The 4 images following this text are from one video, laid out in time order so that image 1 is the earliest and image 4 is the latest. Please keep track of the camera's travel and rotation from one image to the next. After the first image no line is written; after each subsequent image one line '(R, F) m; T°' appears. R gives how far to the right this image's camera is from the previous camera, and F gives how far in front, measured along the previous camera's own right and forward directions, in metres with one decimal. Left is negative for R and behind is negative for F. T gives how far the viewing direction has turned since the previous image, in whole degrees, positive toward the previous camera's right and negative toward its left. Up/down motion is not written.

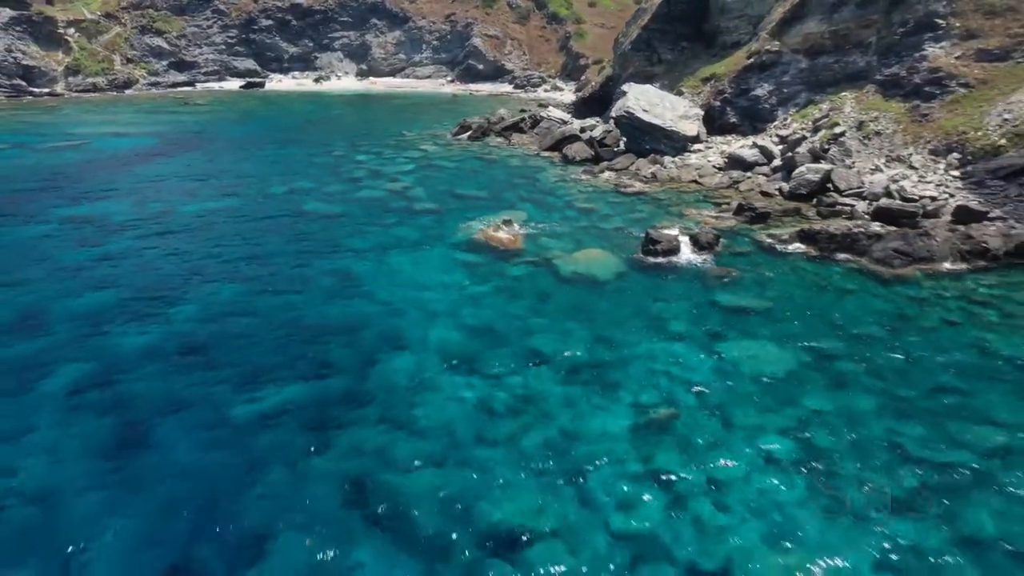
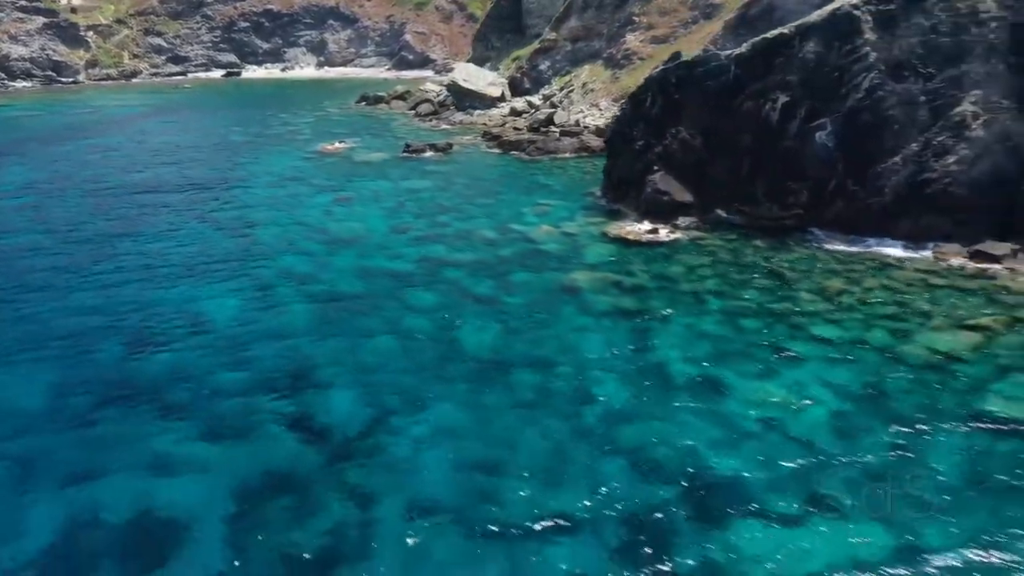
(+8.6, -15.5) m; -1°
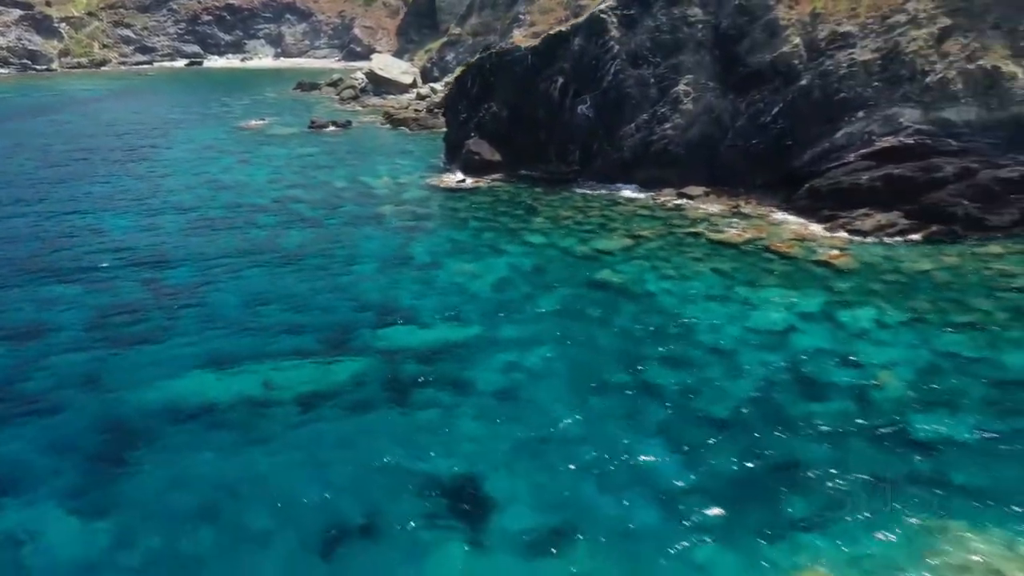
(+5.5, -7.3) m; +1°
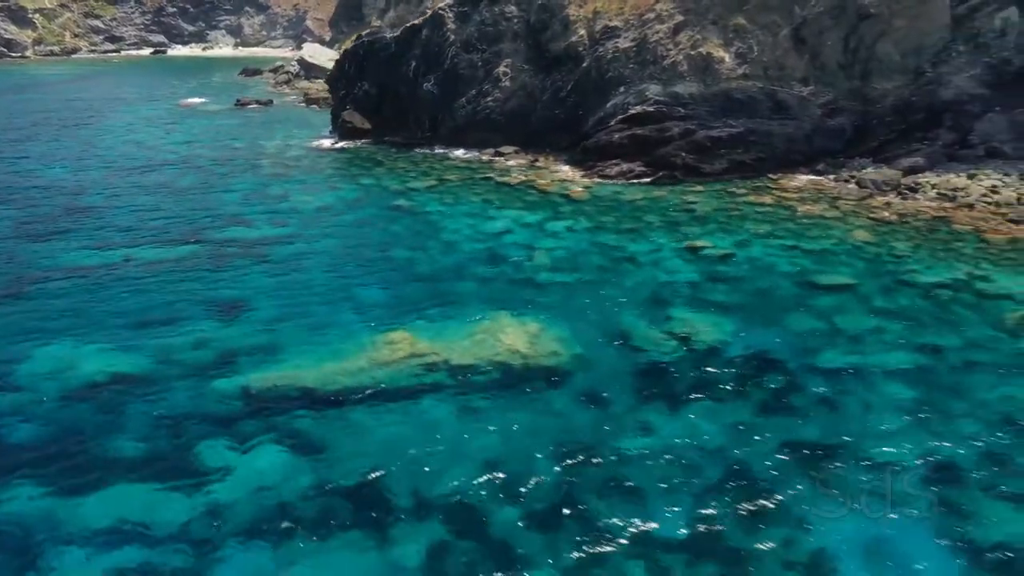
(+5.9, -7.8) m; +1°
